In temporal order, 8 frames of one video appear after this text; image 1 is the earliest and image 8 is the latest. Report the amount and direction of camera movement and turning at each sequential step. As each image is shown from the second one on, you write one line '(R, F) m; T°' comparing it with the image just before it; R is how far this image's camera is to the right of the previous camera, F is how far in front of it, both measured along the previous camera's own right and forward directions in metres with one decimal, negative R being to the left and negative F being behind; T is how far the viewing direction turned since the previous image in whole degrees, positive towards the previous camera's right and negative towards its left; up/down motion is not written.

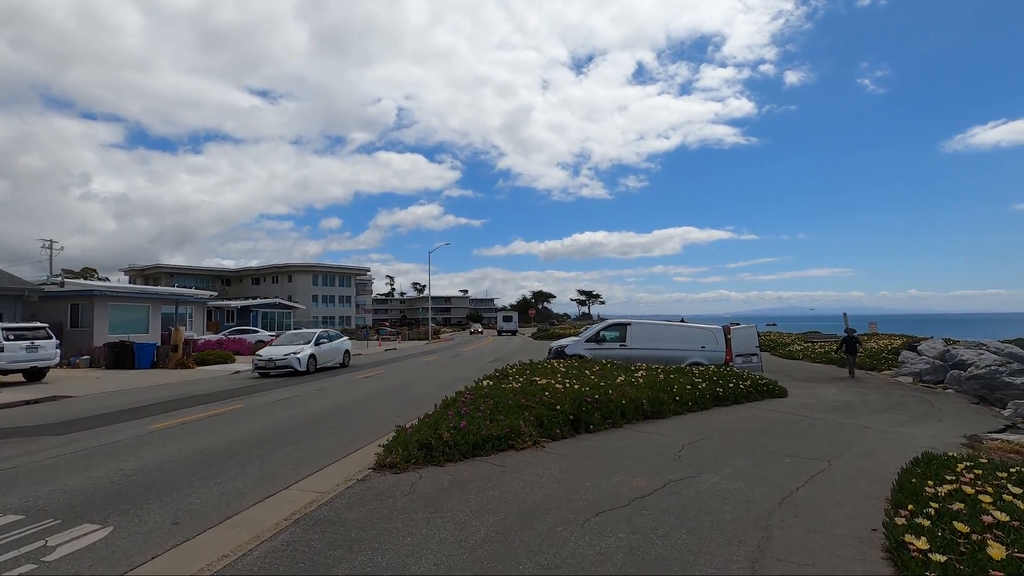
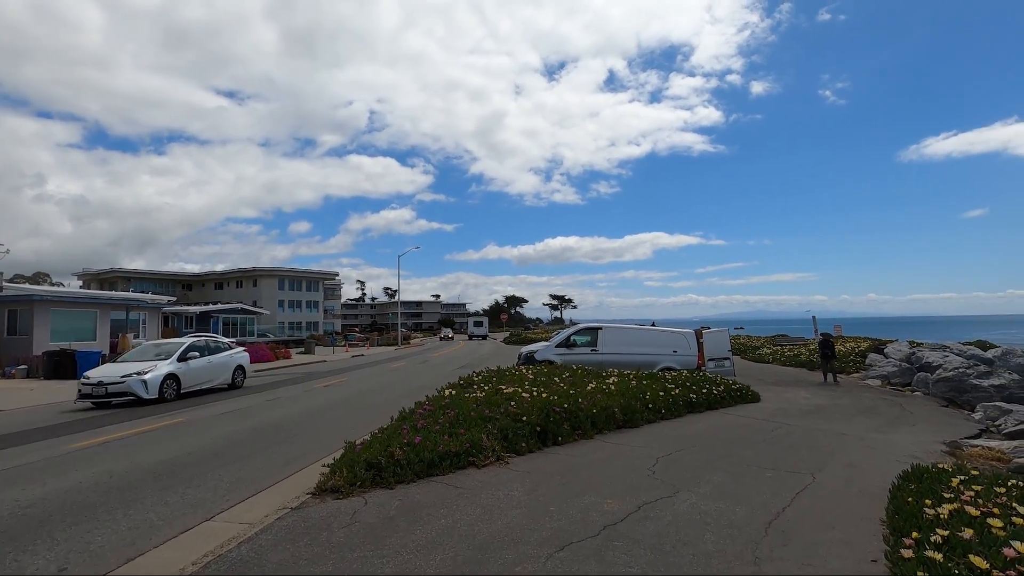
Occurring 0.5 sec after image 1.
(+0.1, +0.6) m; +3°
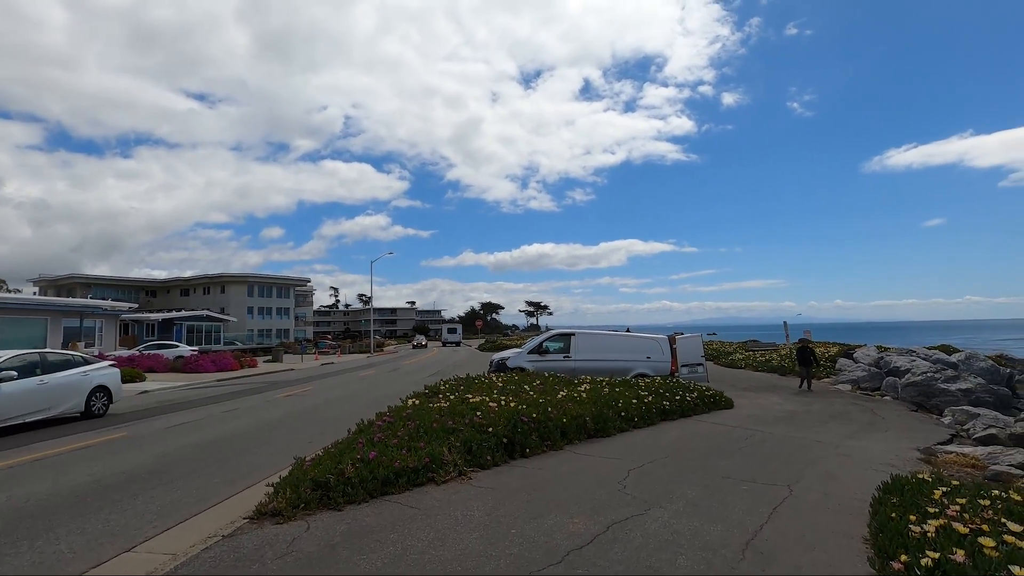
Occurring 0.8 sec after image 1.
(+0.1, +0.4) m; +2°
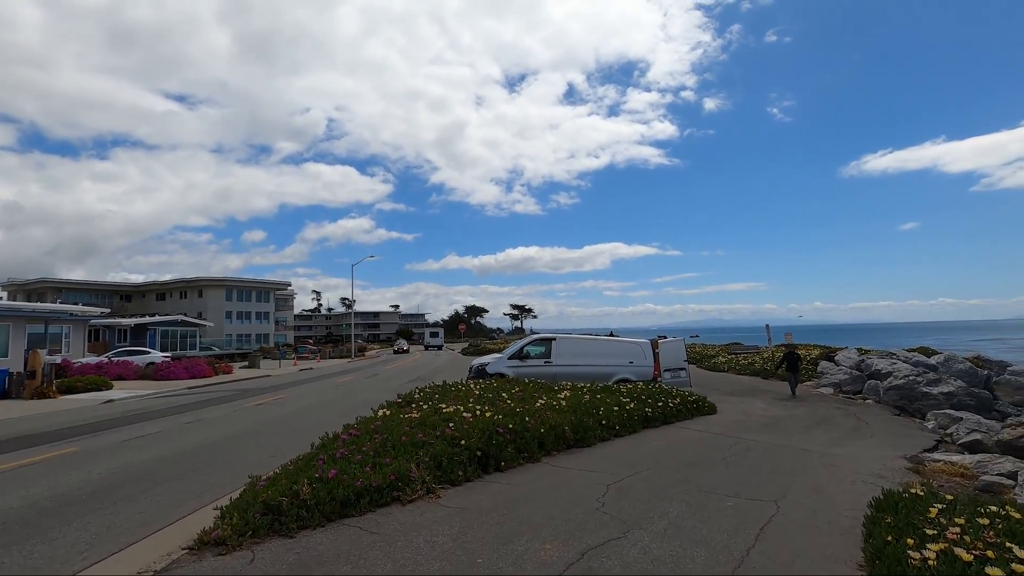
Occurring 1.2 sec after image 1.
(+0.1, +0.4) m; +2°
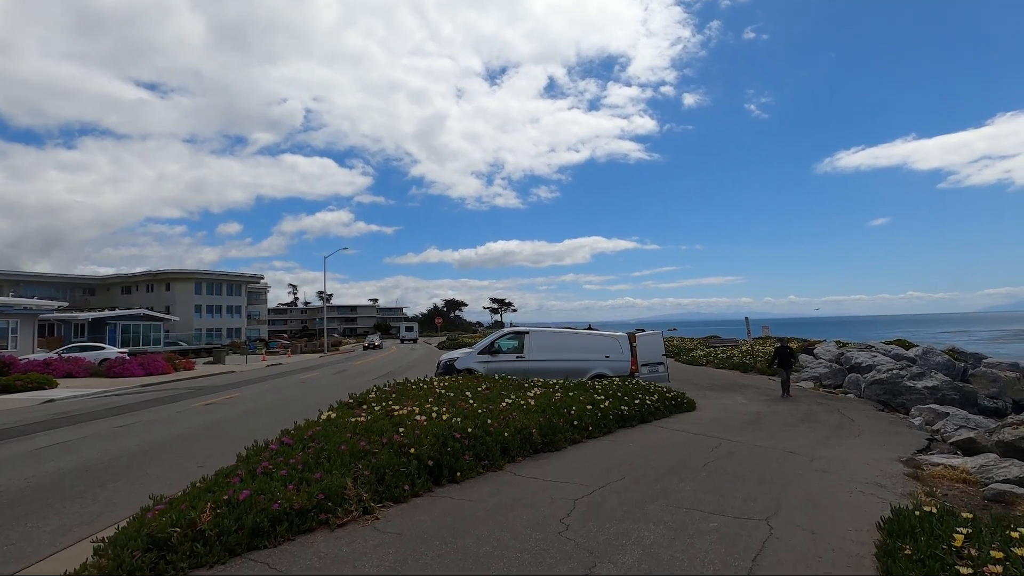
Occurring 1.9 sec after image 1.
(+0.3, +0.9) m; +2°
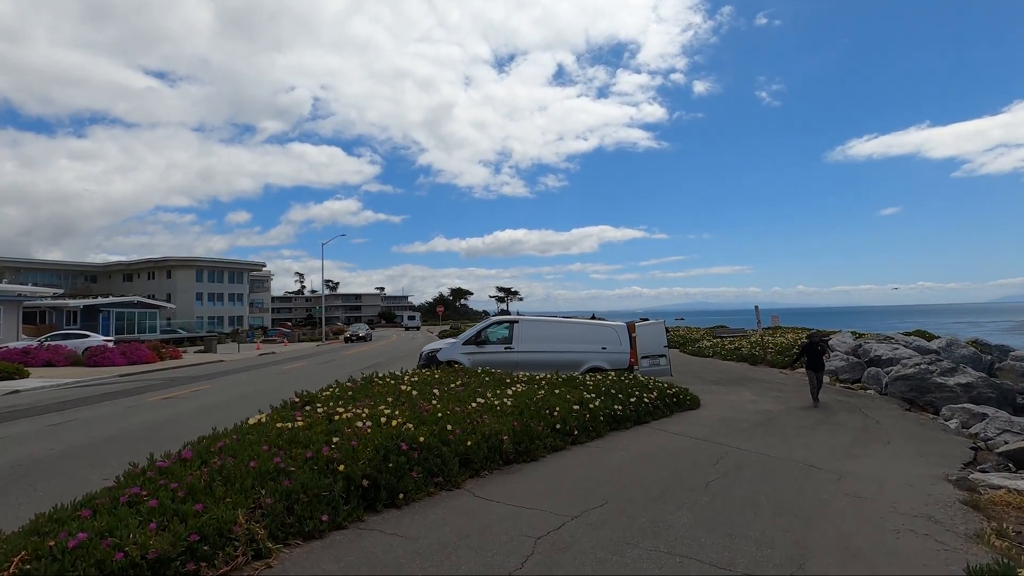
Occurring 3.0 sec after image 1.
(+0.5, +1.3) m; -1°
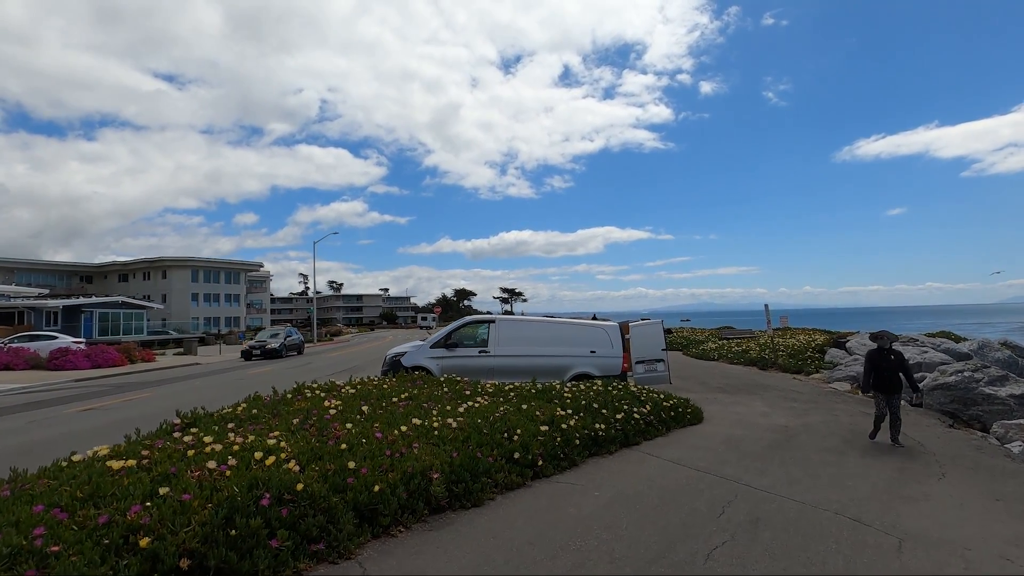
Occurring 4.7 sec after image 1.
(+0.6, +1.8) m; -1°
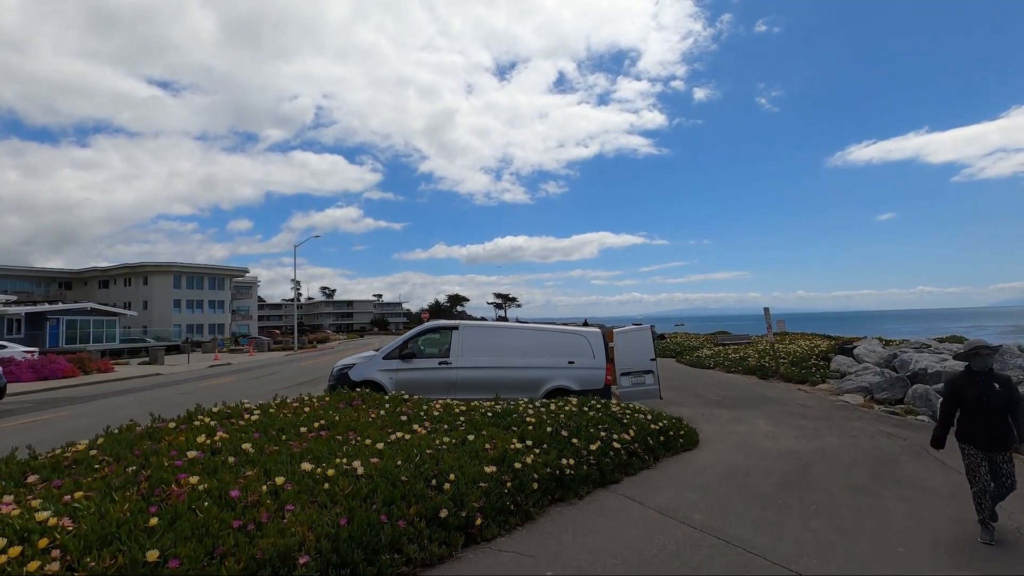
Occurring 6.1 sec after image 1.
(+0.5, +1.7) m; 0°
